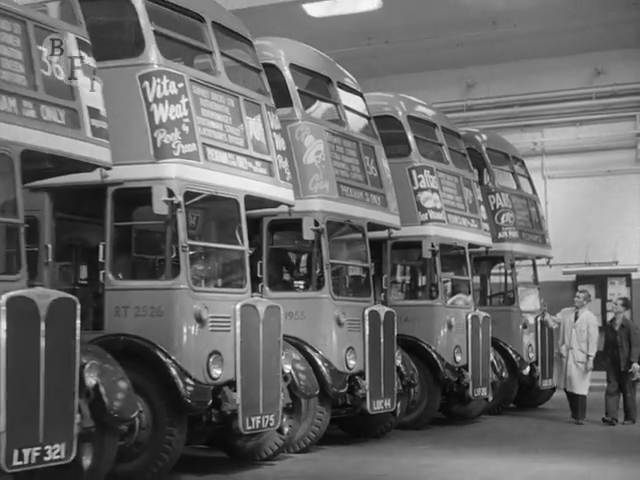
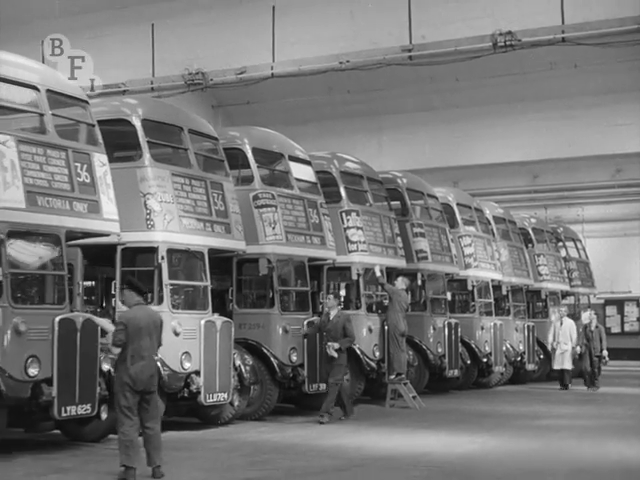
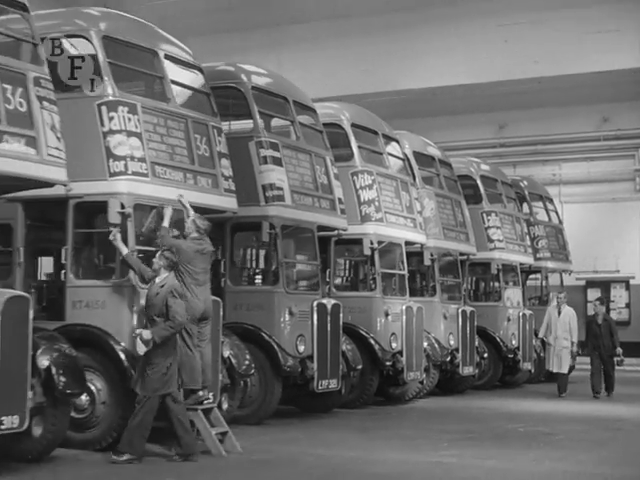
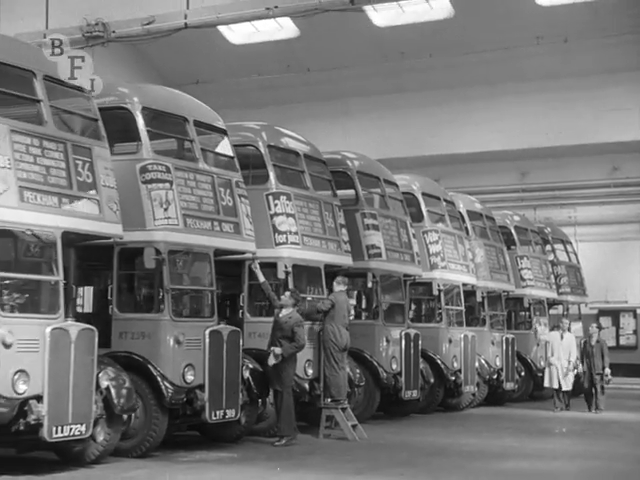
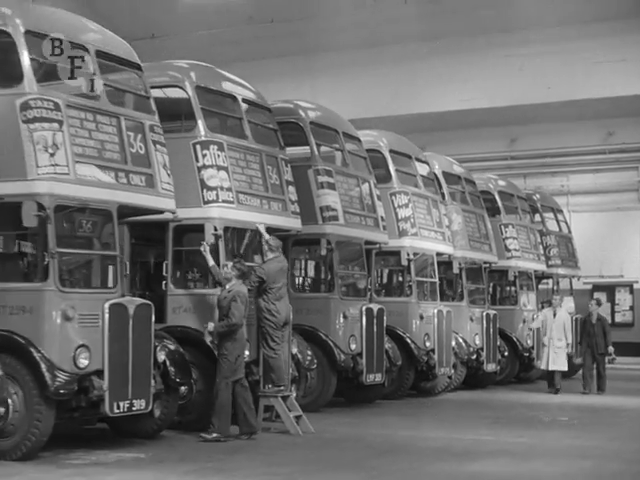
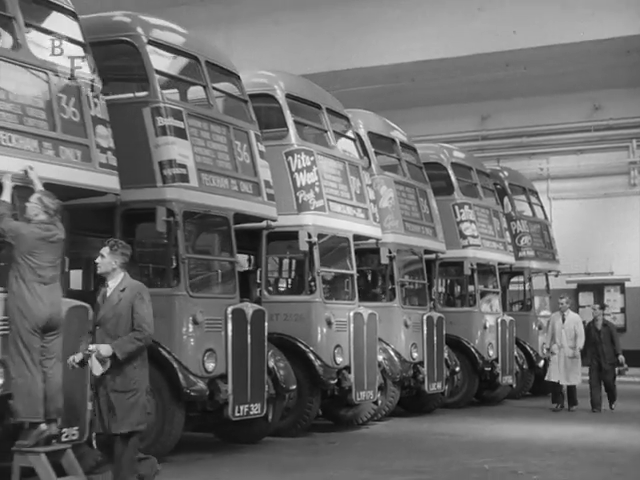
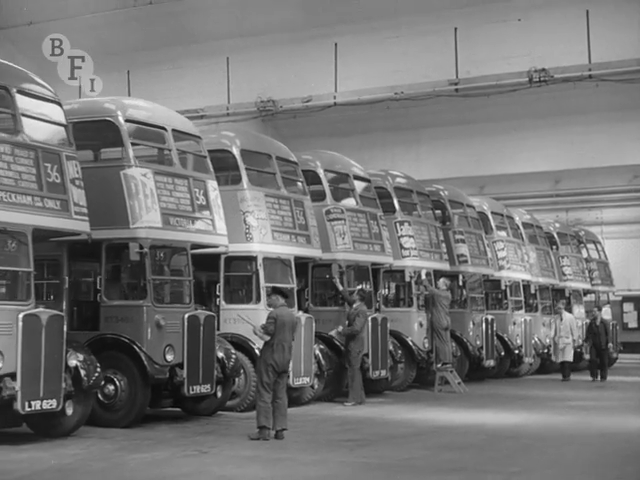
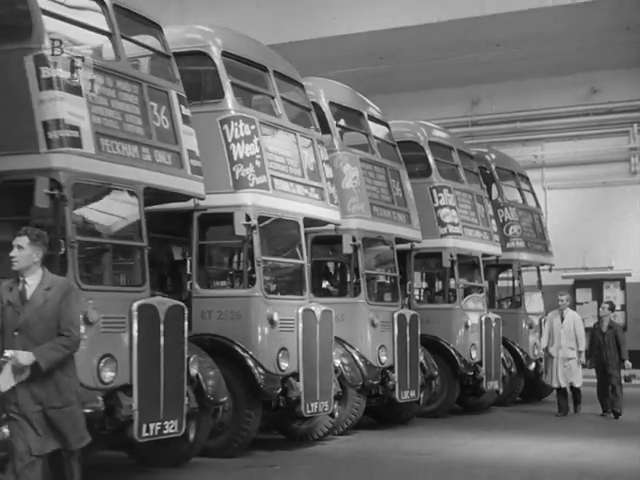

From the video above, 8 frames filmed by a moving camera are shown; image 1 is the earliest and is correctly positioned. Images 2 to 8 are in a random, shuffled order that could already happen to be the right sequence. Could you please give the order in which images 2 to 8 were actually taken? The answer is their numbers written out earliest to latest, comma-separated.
8, 6, 3, 5, 4, 2, 7
